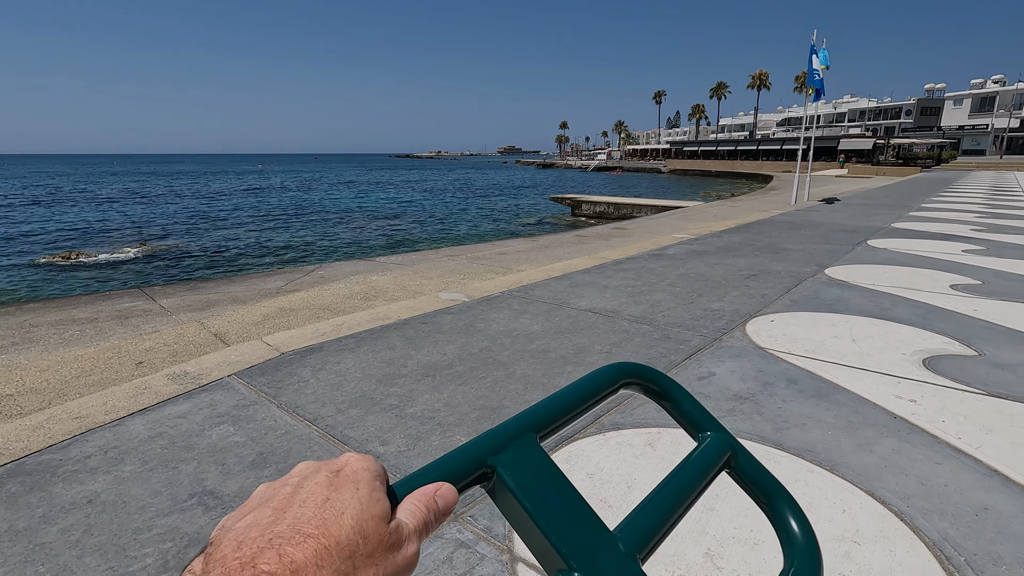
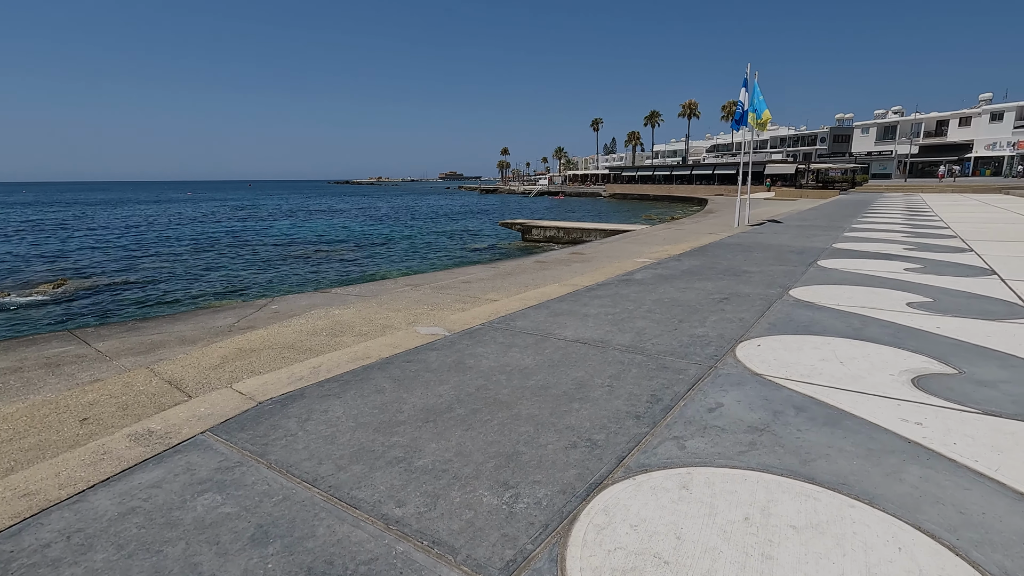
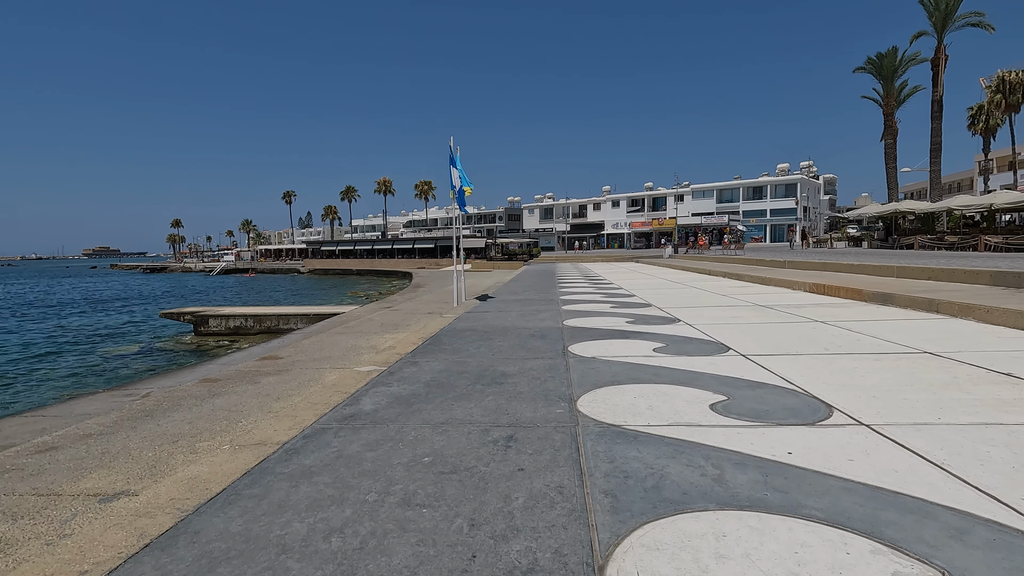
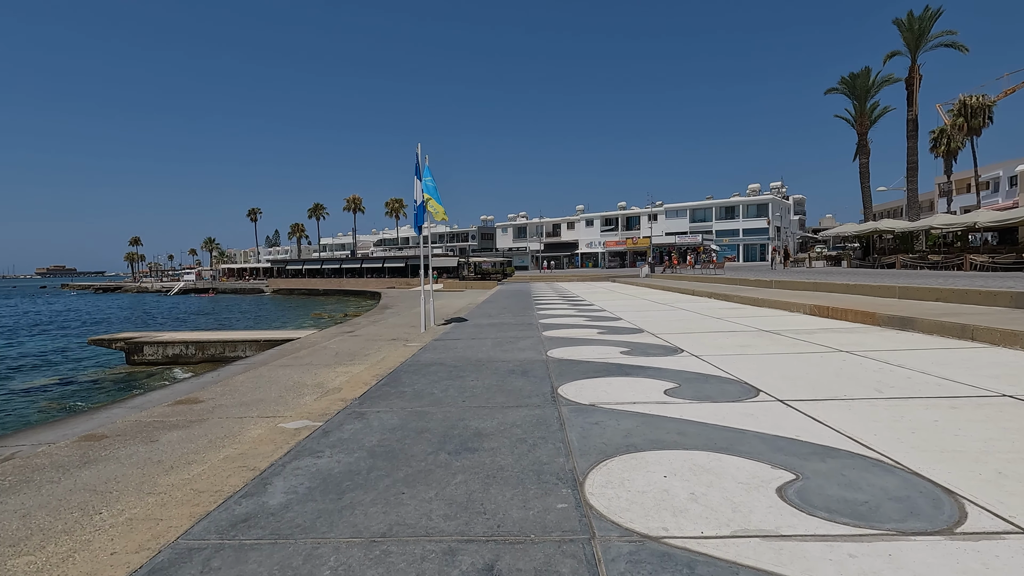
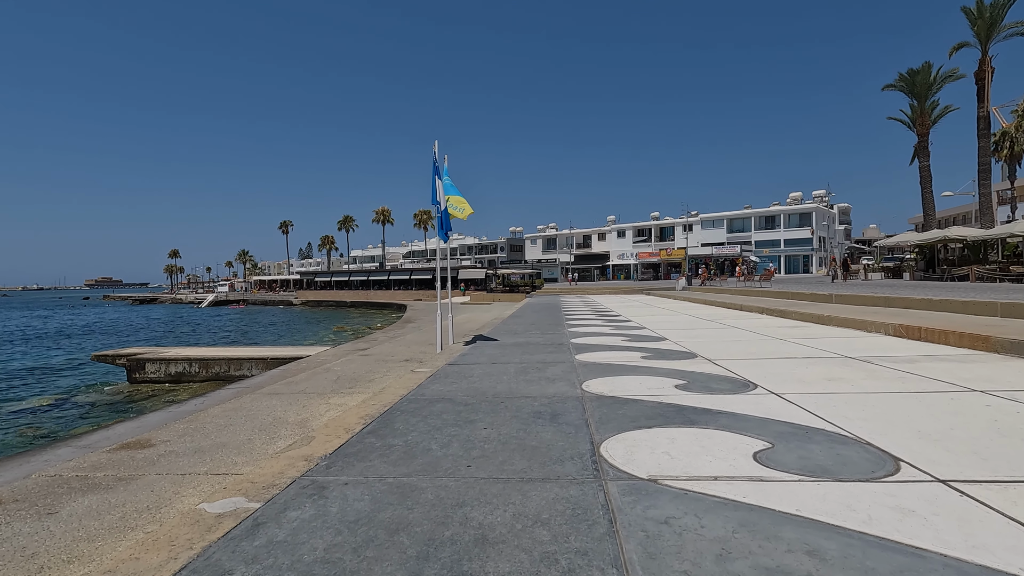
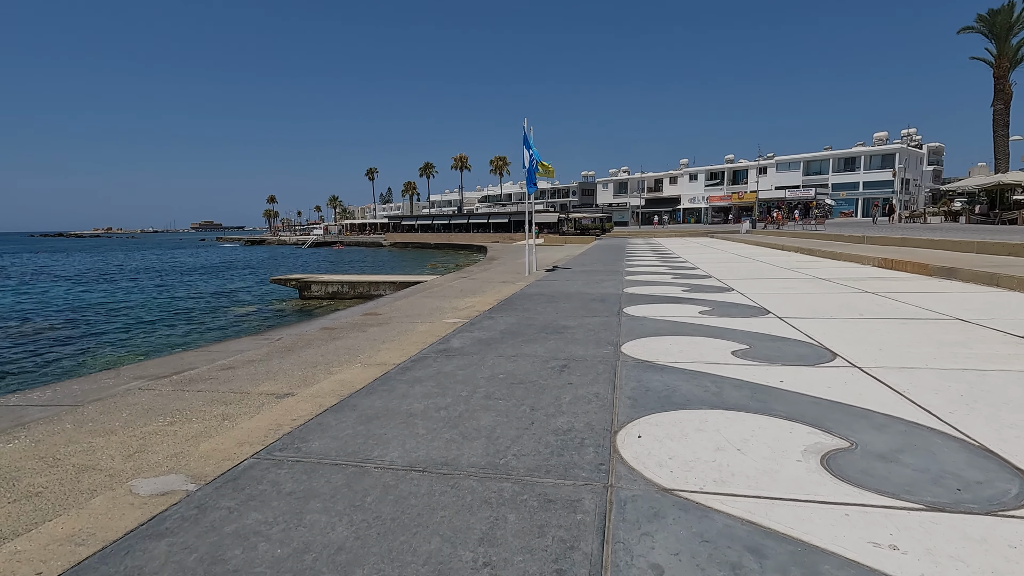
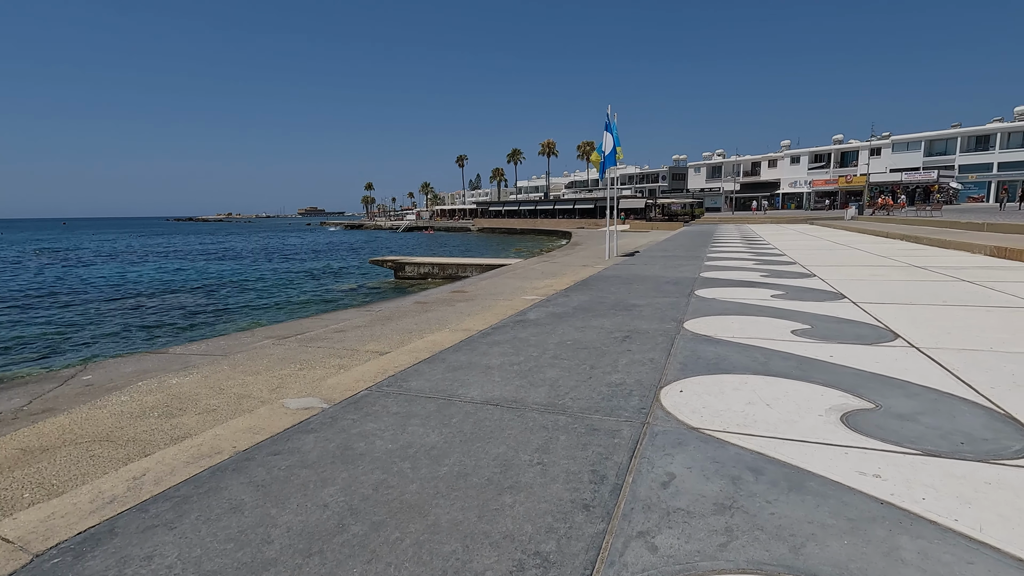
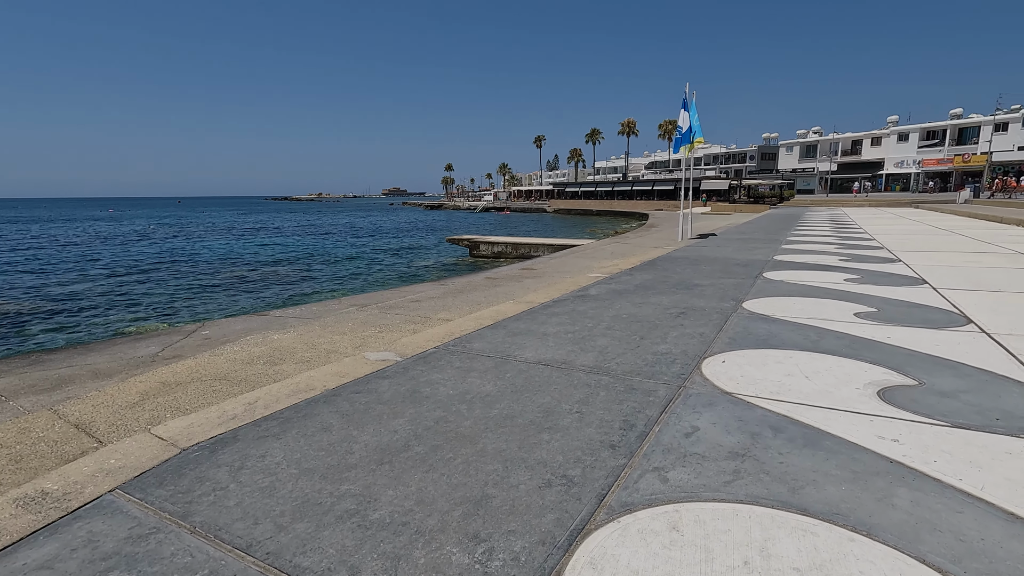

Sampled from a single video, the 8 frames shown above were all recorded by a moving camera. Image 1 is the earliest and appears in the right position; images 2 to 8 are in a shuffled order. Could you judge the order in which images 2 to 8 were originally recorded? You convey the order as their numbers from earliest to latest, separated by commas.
2, 8, 7, 6, 3, 4, 5
